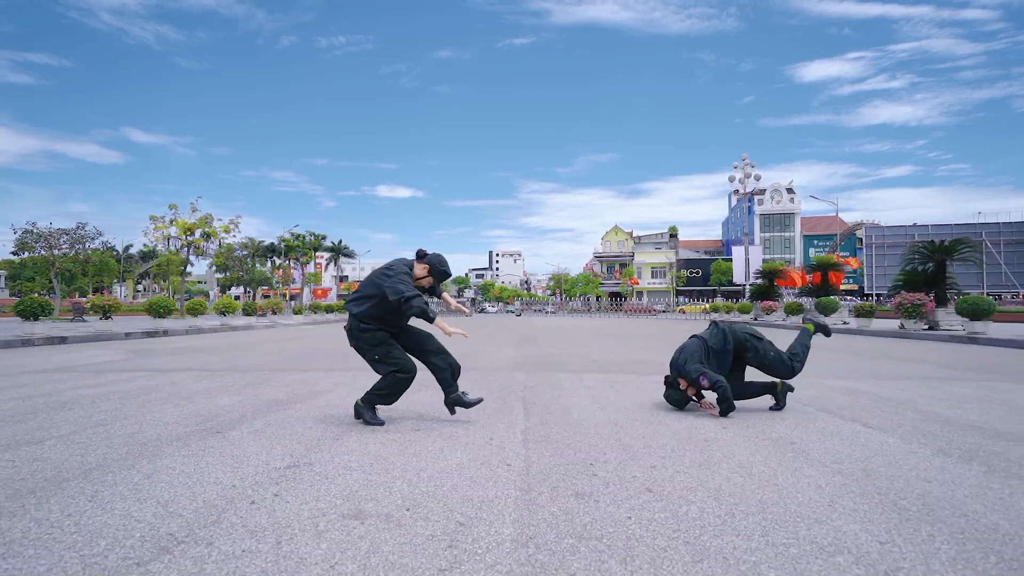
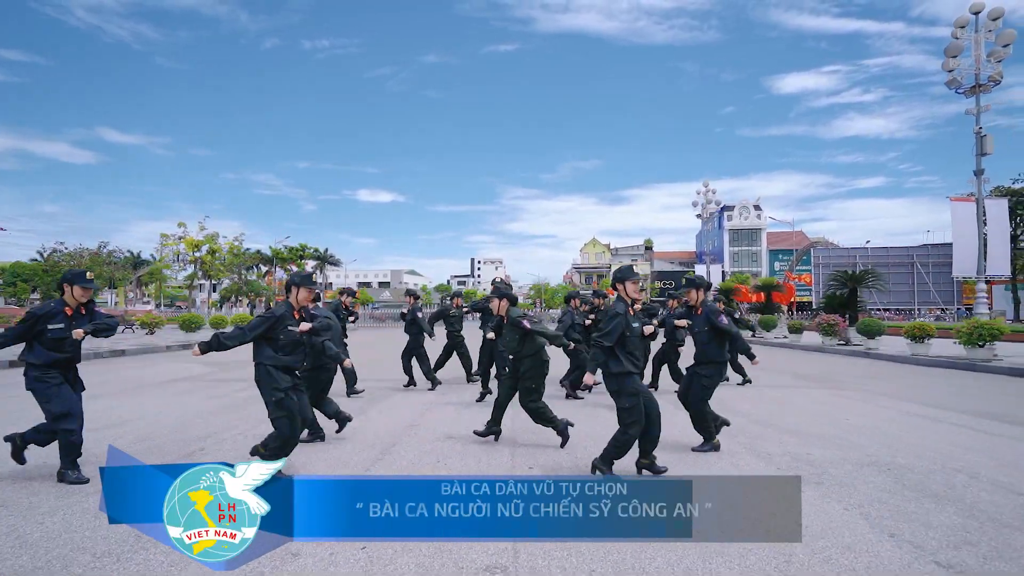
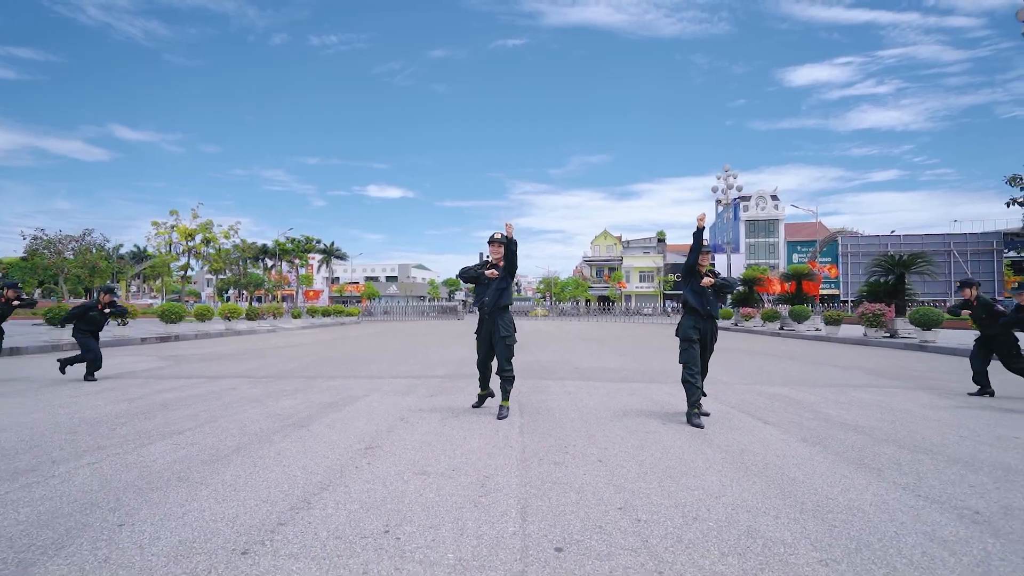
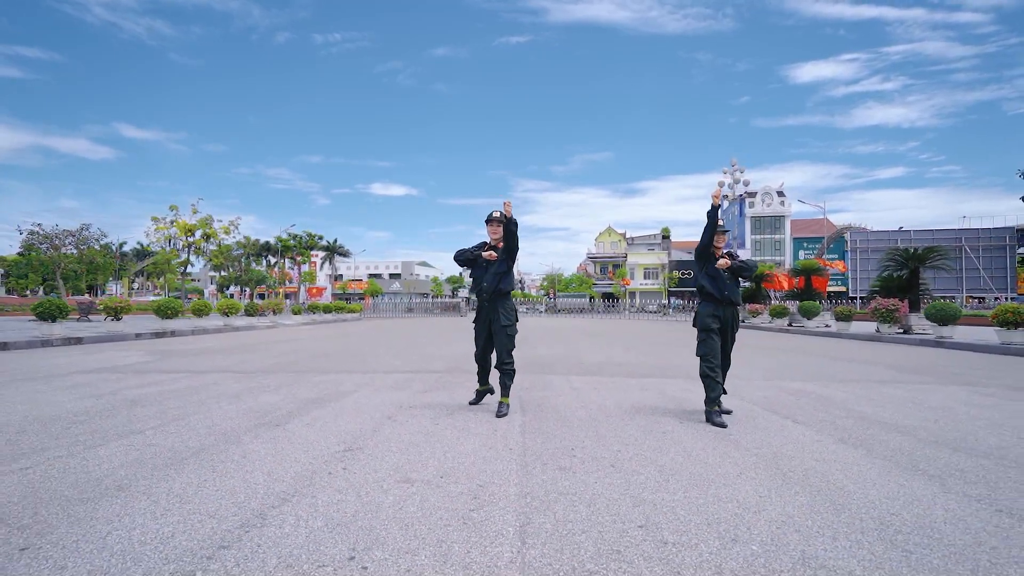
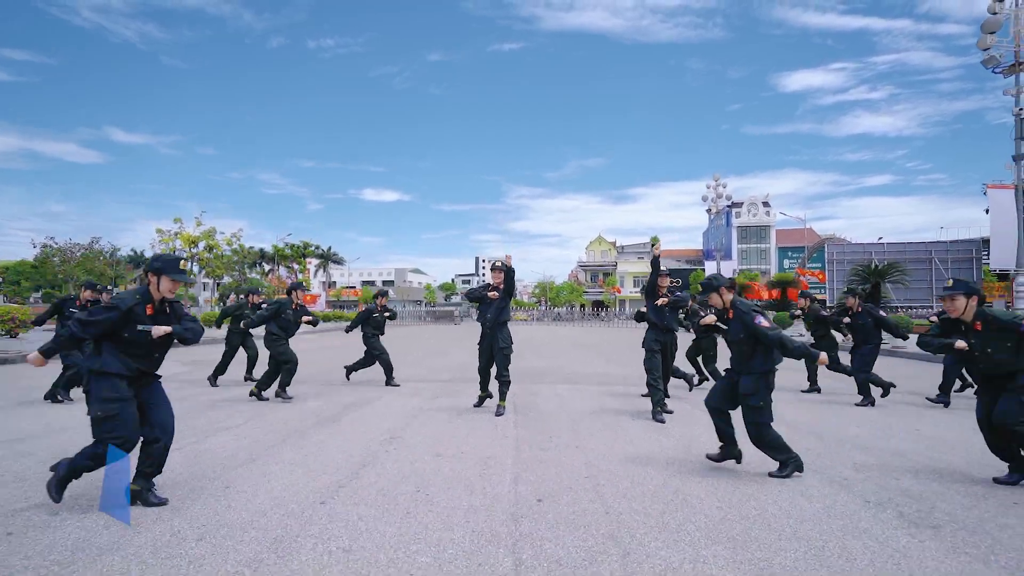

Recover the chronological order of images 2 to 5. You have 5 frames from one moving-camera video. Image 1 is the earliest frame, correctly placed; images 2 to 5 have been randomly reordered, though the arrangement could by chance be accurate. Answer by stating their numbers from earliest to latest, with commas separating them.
4, 3, 5, 2
